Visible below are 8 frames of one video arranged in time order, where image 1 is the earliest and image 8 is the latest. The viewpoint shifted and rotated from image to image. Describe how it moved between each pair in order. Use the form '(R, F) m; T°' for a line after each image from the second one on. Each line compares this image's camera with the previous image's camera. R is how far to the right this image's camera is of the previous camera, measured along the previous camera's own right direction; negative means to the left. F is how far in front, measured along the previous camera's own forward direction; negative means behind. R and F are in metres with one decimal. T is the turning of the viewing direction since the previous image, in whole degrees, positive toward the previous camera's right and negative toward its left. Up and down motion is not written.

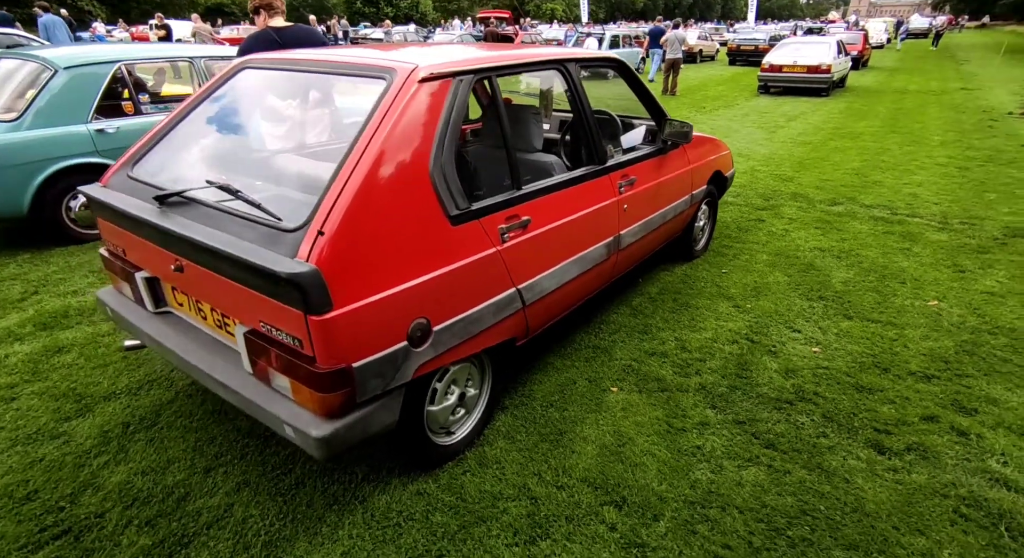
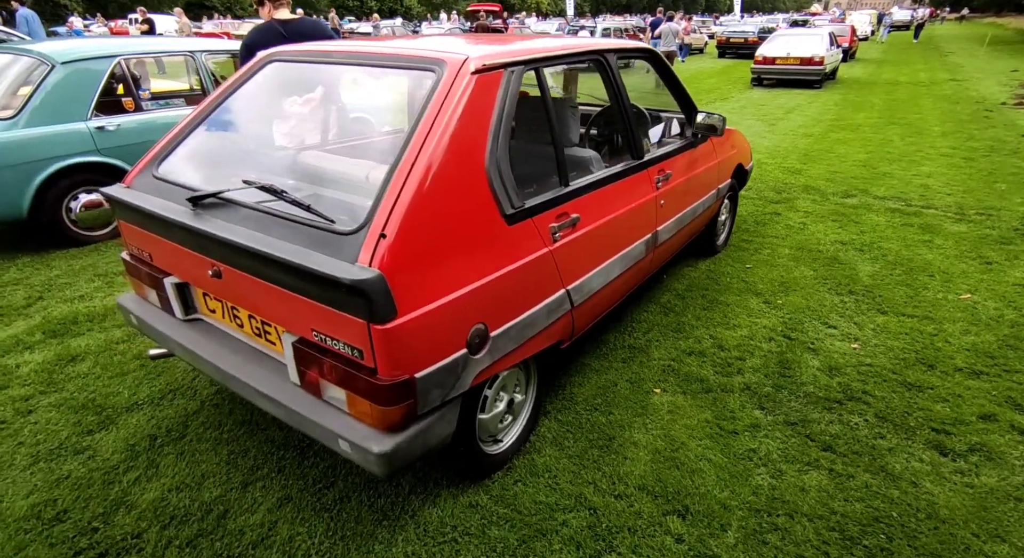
(-0.2, +0.1) m; +1°
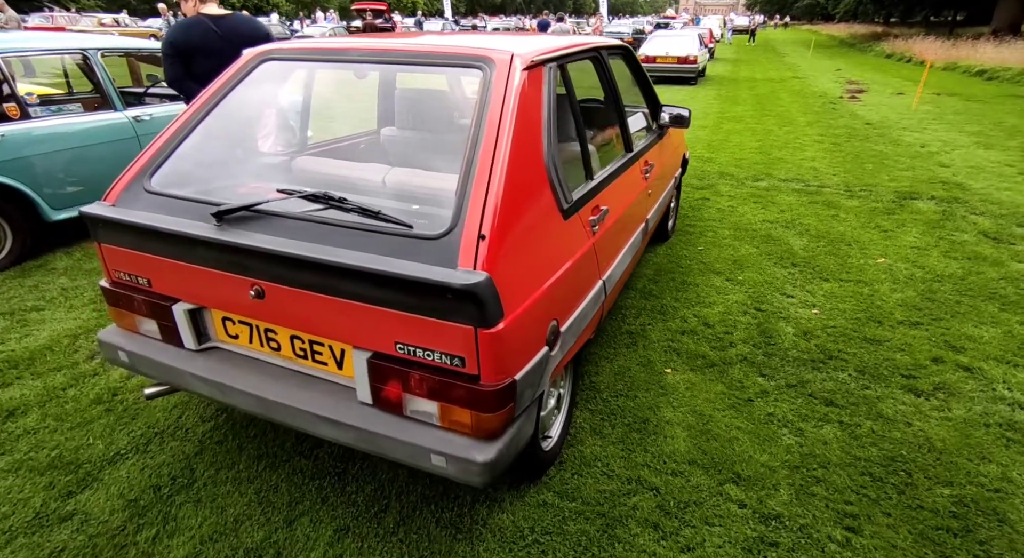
(-0.6, +0.1) m; +11°
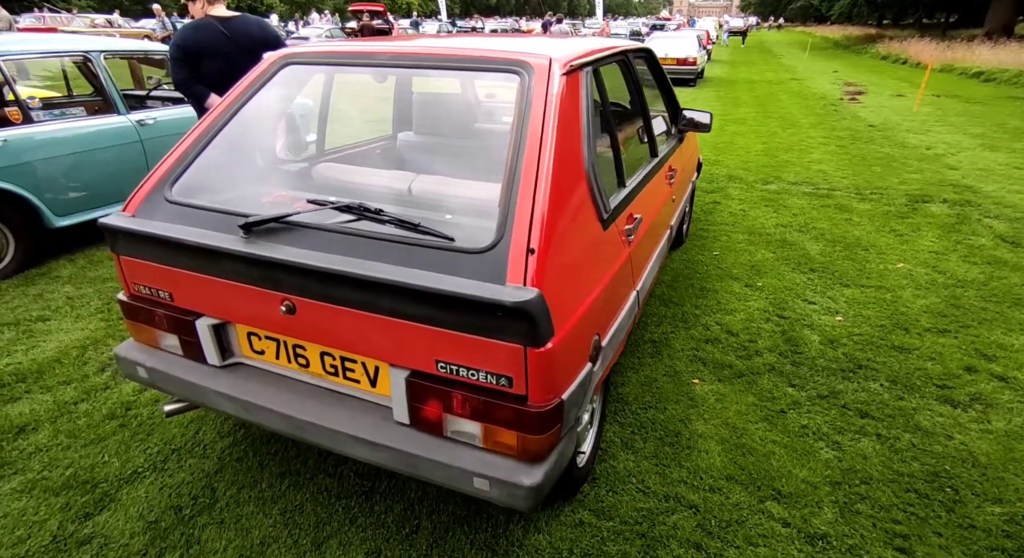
(-0.1, +0.1) m; 0°
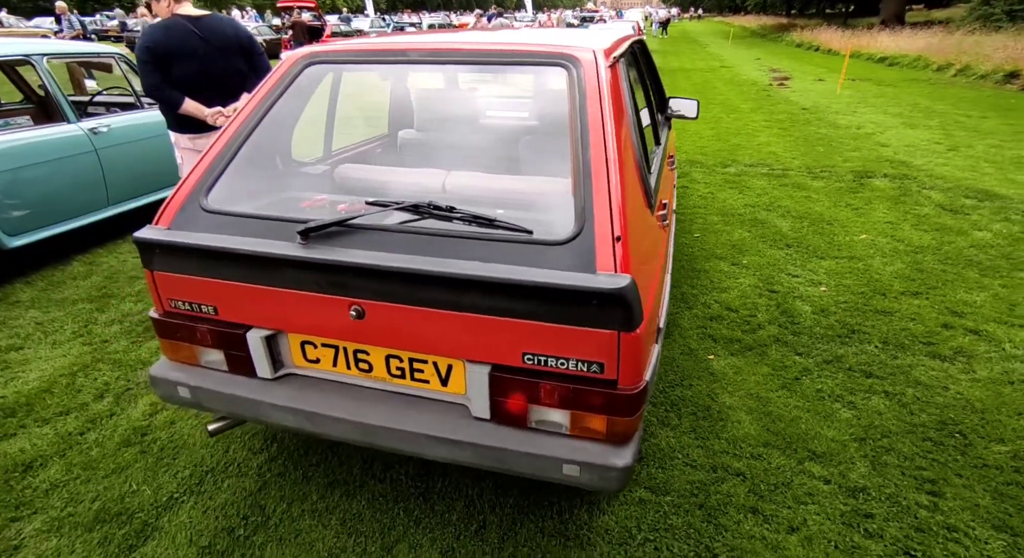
(-0.4, 0.0) m; +6°
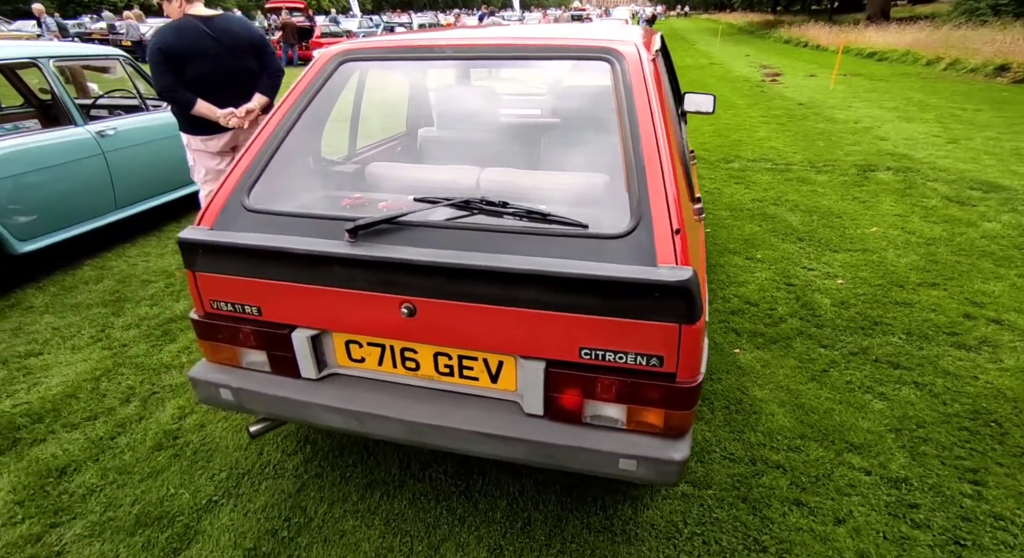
(-0.2, 0.0) m; +1°
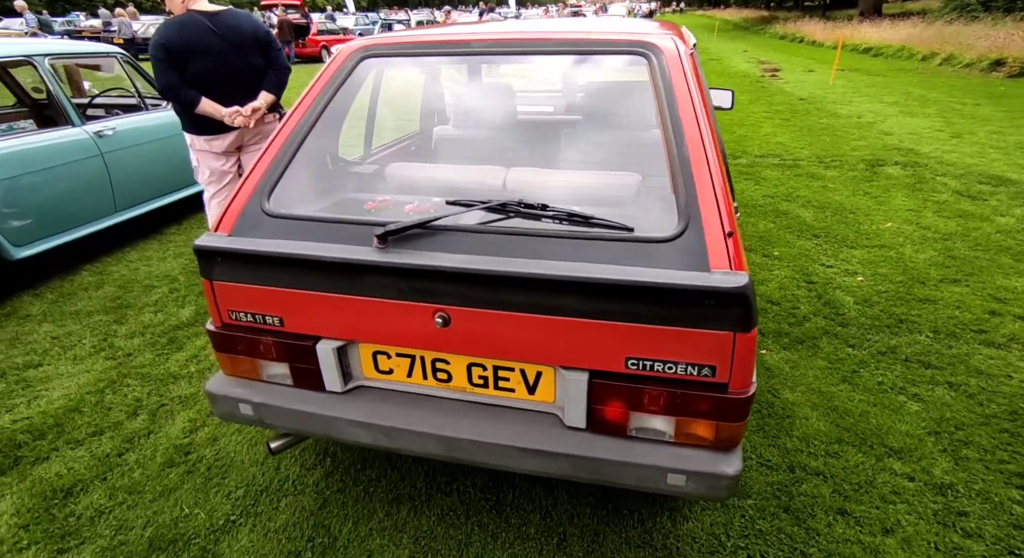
(-0.1, +0.1) m; 0°
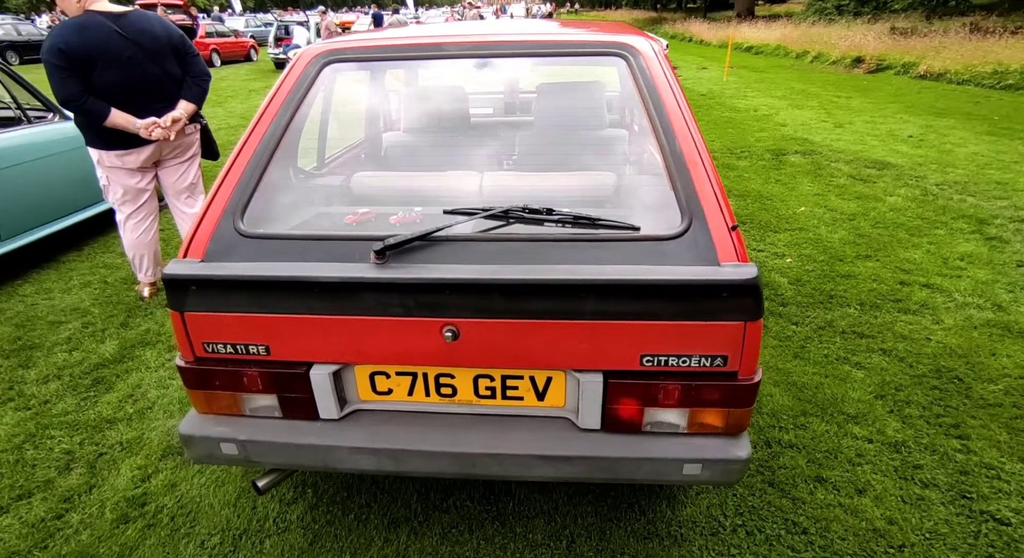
(-0.3, 0.0) m; +9°
